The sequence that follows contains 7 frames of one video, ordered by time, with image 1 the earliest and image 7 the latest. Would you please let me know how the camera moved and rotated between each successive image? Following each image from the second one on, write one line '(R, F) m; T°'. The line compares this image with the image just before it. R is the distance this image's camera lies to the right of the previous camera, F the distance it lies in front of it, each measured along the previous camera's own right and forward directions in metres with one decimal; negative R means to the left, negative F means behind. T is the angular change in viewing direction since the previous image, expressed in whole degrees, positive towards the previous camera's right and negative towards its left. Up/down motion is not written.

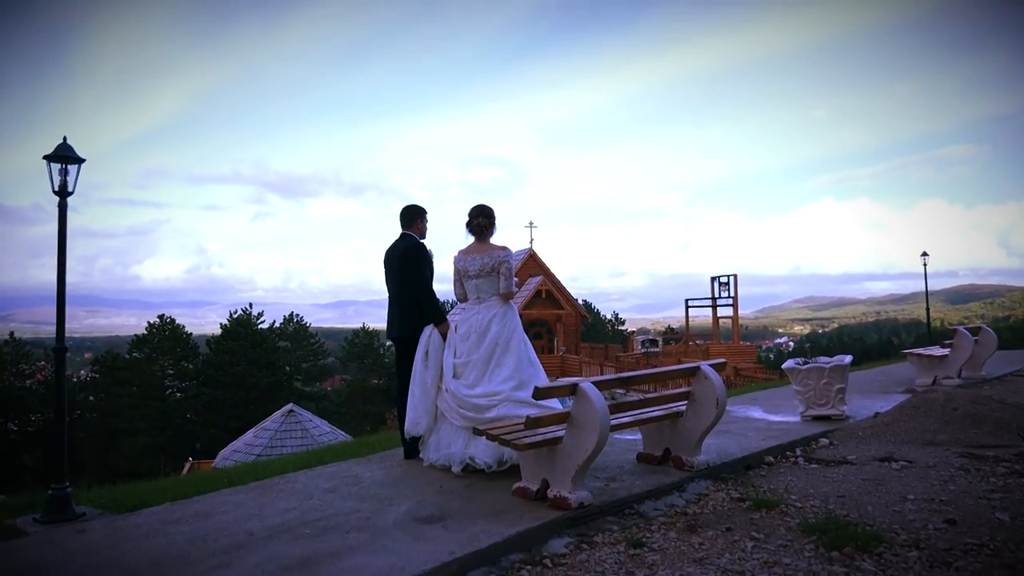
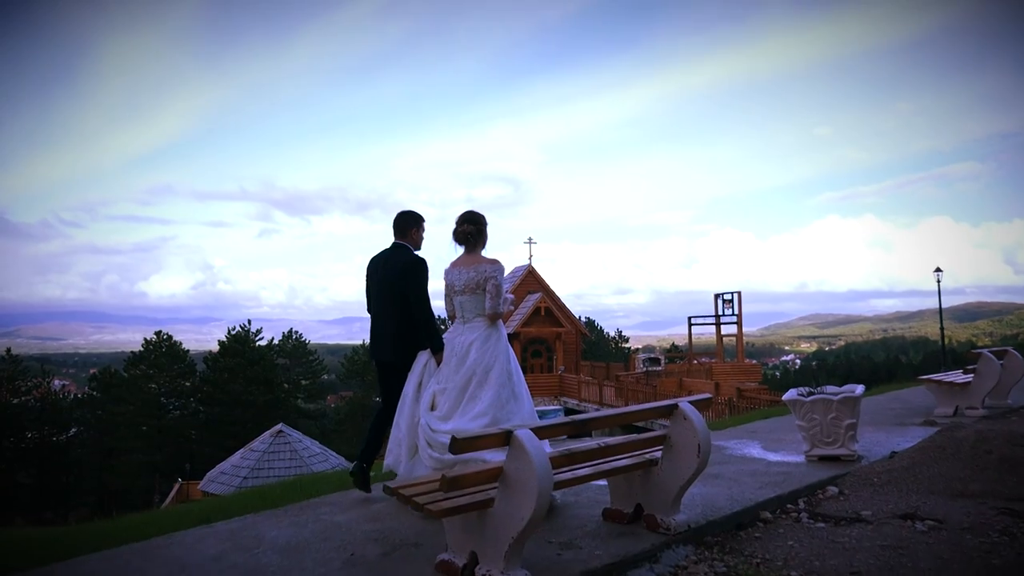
(+0.4, +0.9) m; 0°
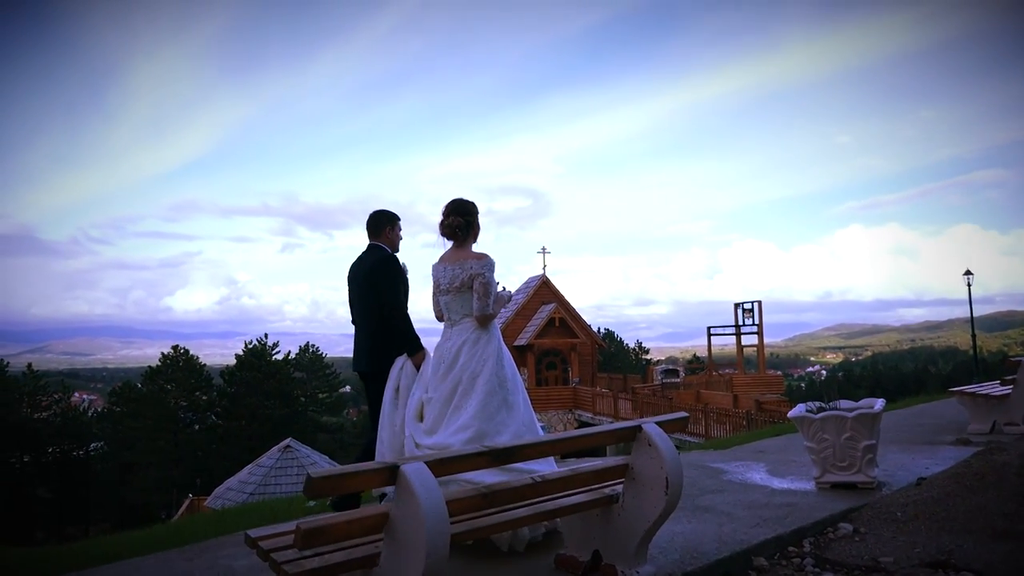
(+0.4, +0.8) m; -2°
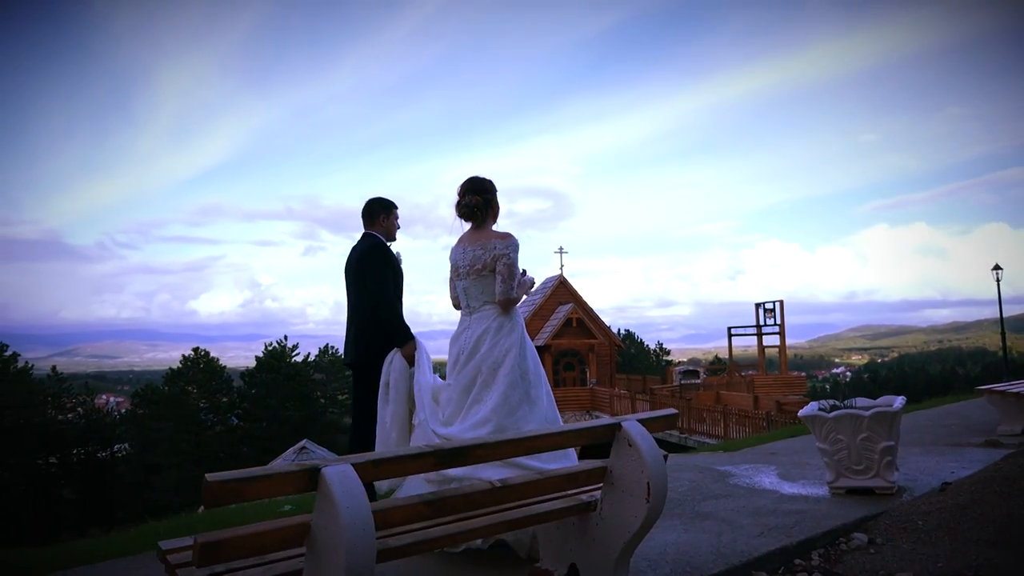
(+0.2, +0.3) m; -2°
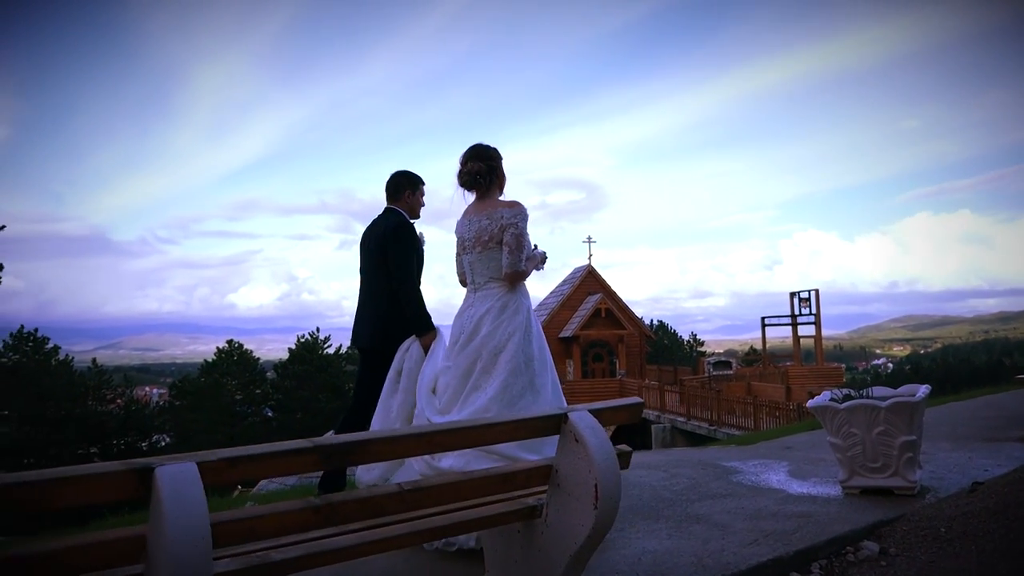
(+0.4, +0.4) m; -3°
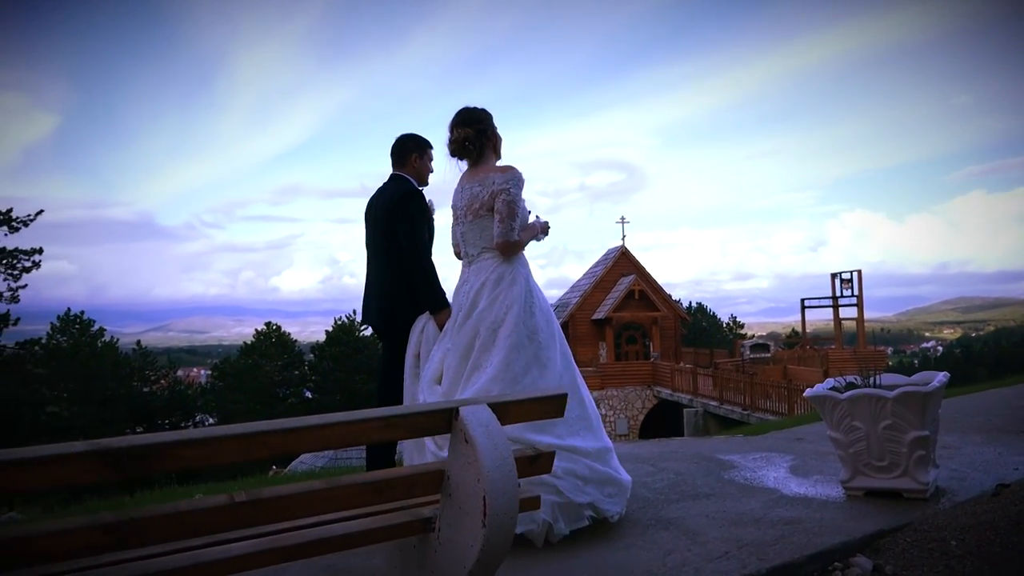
(+0.4, +0.4) m; -3°
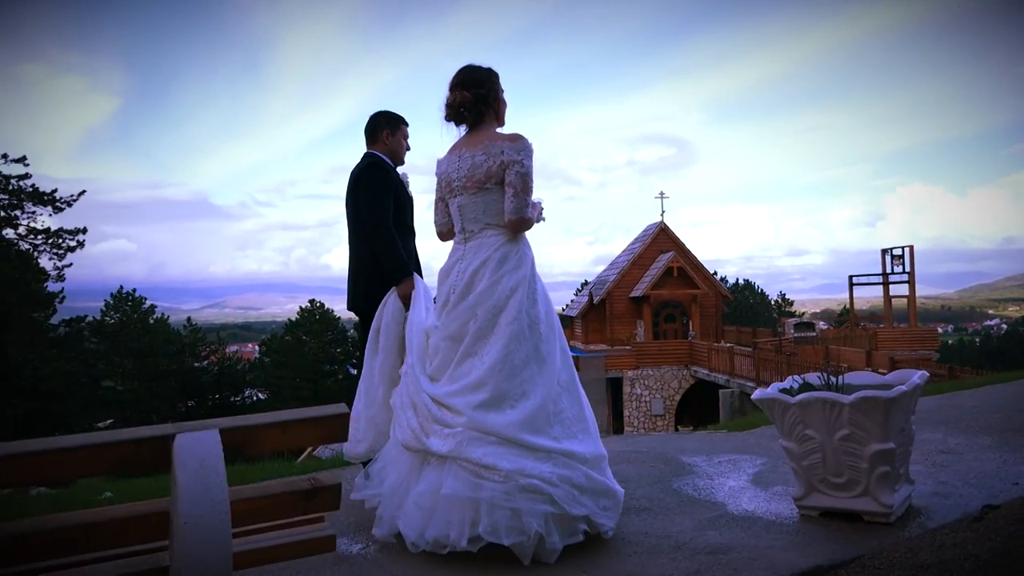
(+0.7, +0.5) m; -4°
